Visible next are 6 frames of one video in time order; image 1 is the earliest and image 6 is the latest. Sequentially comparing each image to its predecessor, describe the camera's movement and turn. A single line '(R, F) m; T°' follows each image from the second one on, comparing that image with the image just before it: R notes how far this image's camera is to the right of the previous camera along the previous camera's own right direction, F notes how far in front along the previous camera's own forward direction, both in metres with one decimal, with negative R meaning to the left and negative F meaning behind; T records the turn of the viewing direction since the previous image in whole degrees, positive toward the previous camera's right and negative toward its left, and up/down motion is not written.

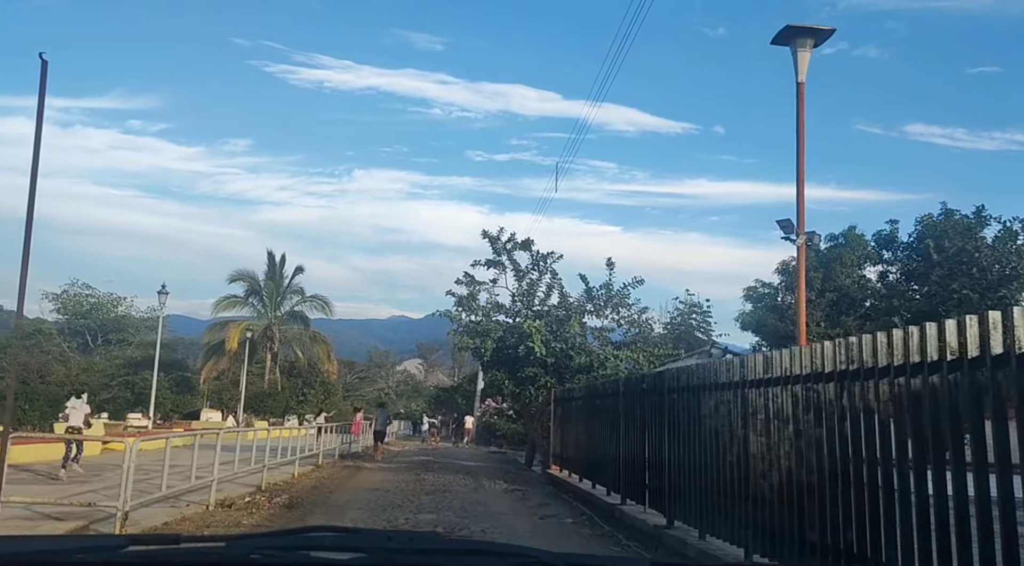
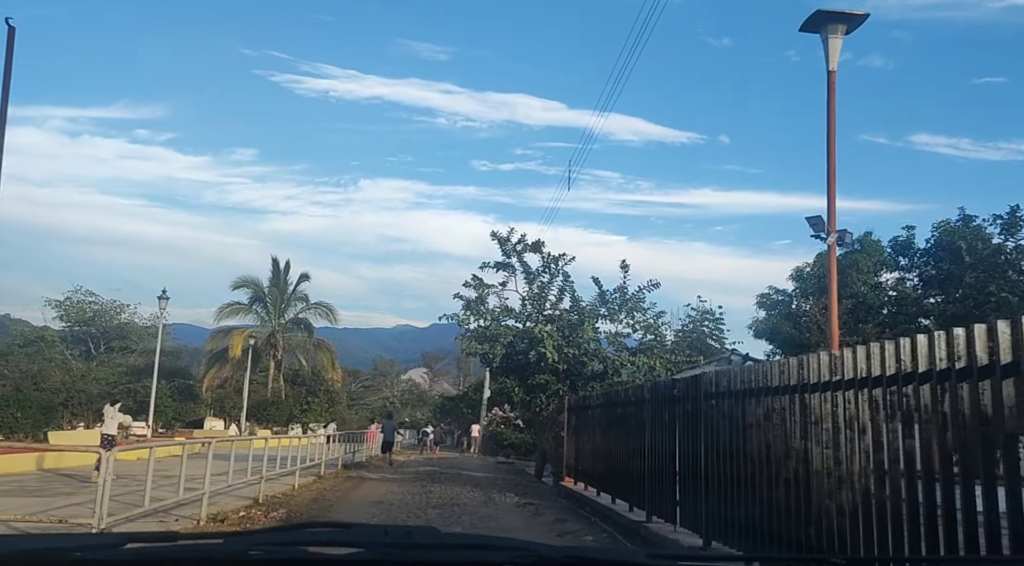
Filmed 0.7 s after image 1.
(-0.1, +0.8) m; 0°
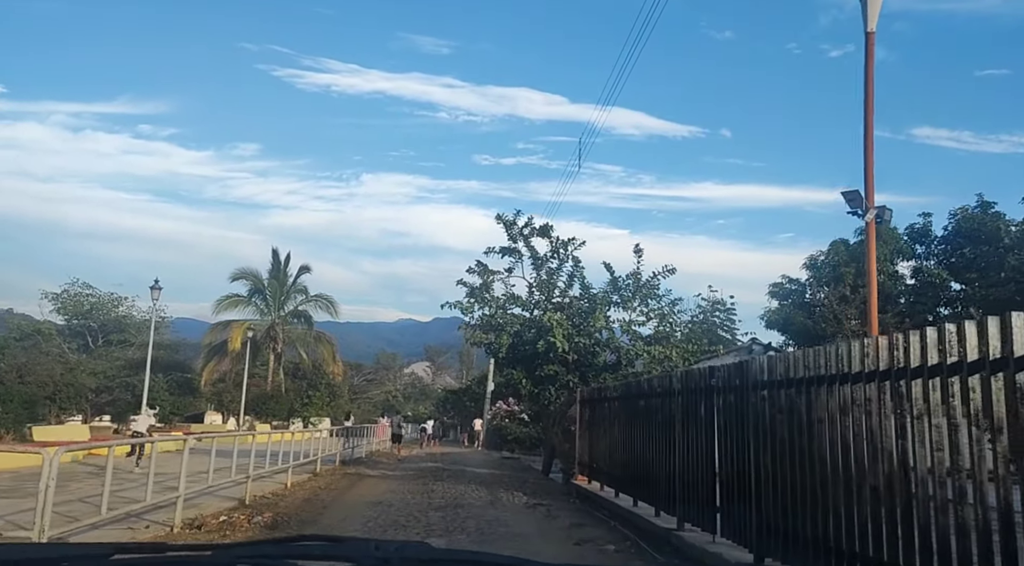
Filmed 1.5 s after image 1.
(-0.1, +1.1) m; 0°
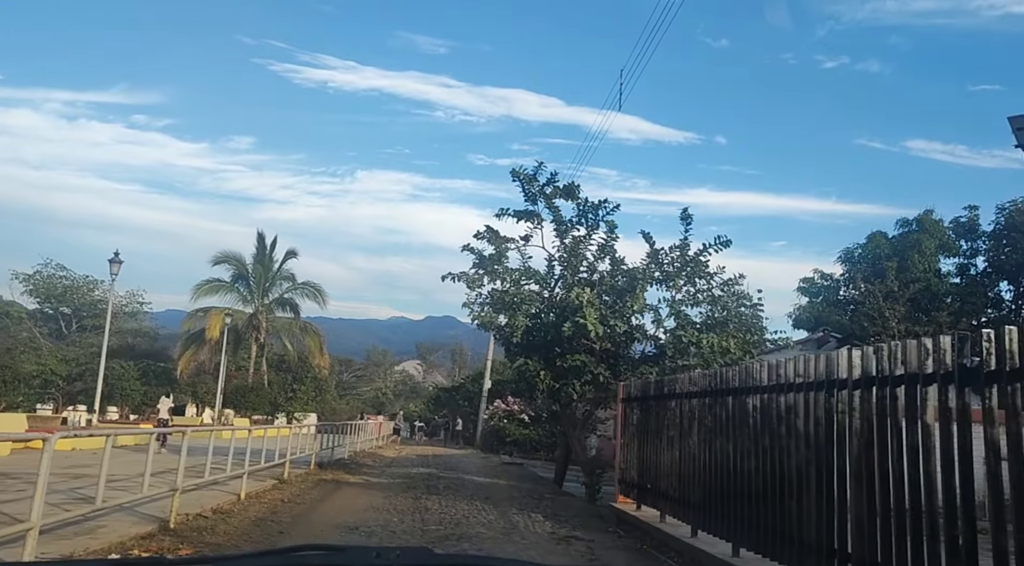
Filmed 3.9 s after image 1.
(-0.4, +3.5) m; 0°
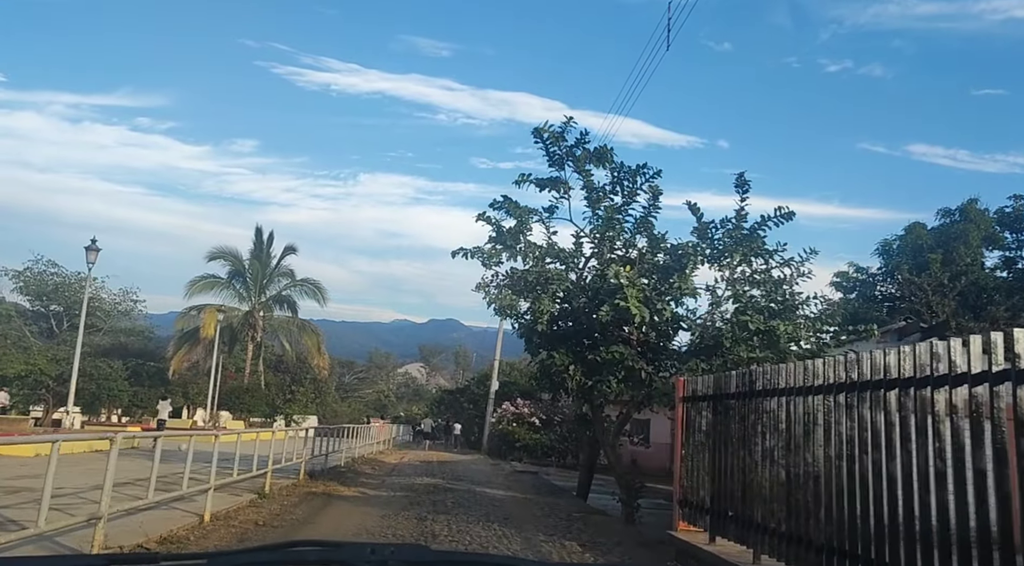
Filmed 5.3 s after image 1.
(-0.3, +2.3) m; 0°
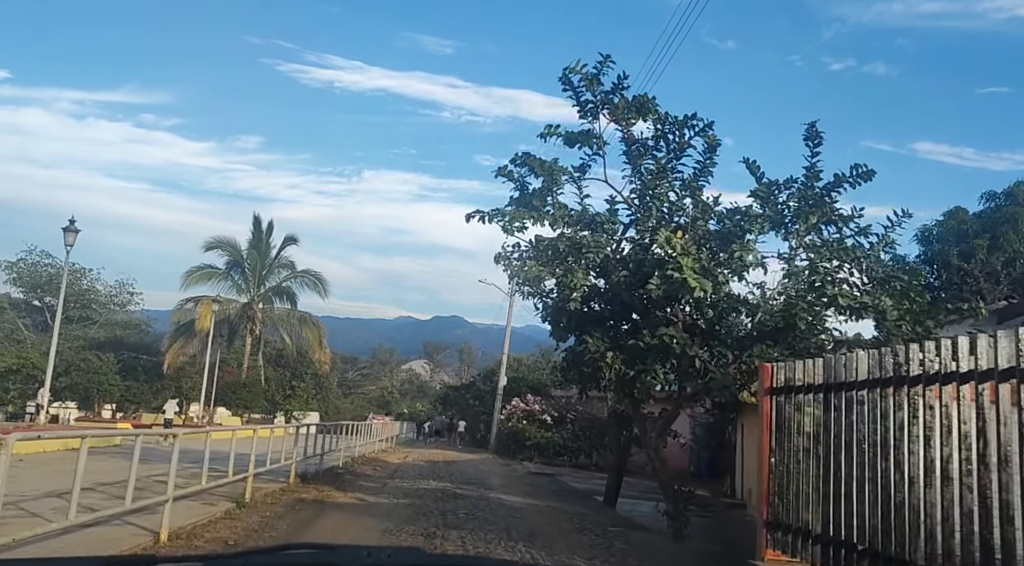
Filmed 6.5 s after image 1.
(-0.3, +2.0) m; 0°
